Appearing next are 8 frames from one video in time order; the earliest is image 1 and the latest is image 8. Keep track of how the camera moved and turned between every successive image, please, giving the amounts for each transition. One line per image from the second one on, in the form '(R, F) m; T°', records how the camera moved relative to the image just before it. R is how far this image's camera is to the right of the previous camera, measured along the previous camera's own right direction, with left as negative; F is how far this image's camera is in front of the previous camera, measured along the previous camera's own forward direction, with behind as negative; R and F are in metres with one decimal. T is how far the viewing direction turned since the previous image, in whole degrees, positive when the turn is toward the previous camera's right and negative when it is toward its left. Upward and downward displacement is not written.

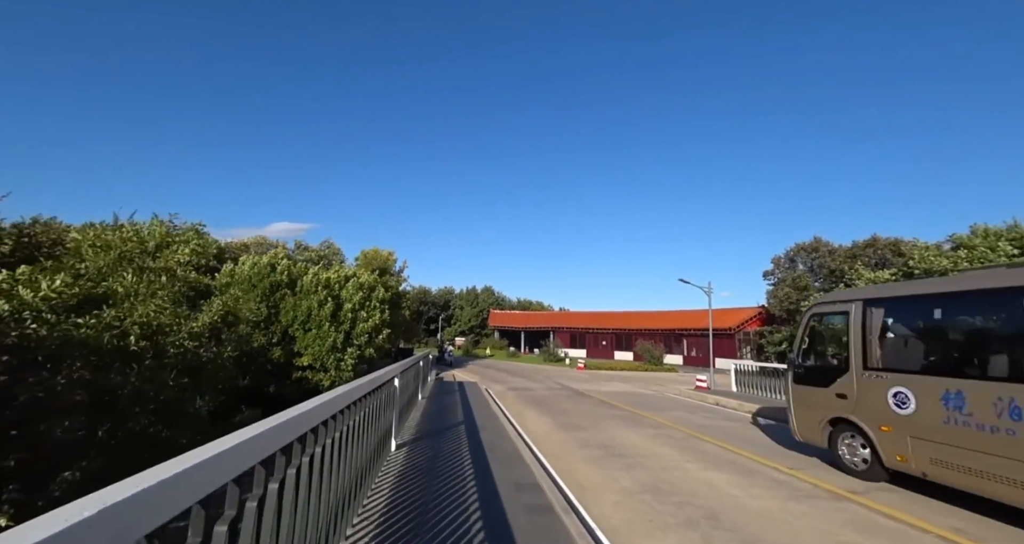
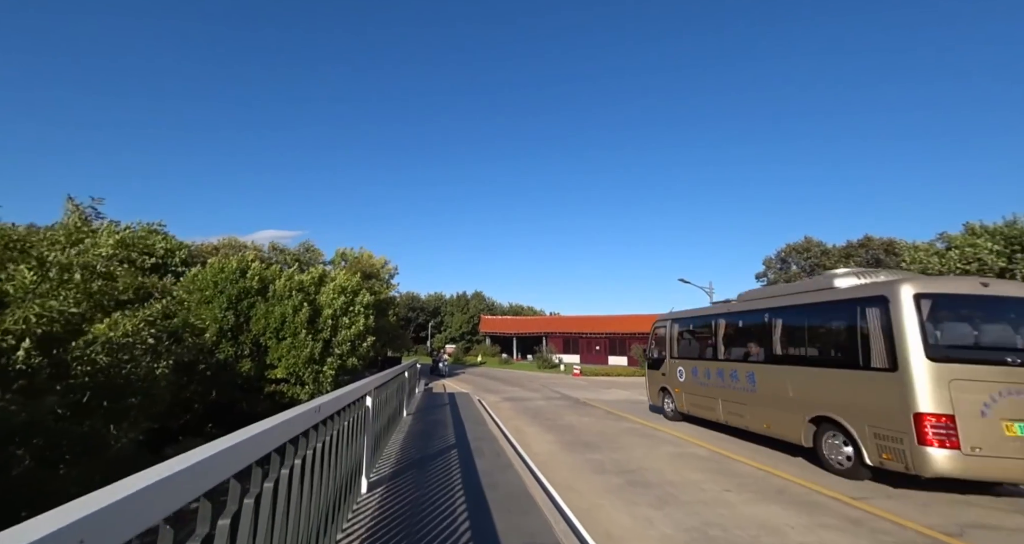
(-0.1, +1.3) m; +1°
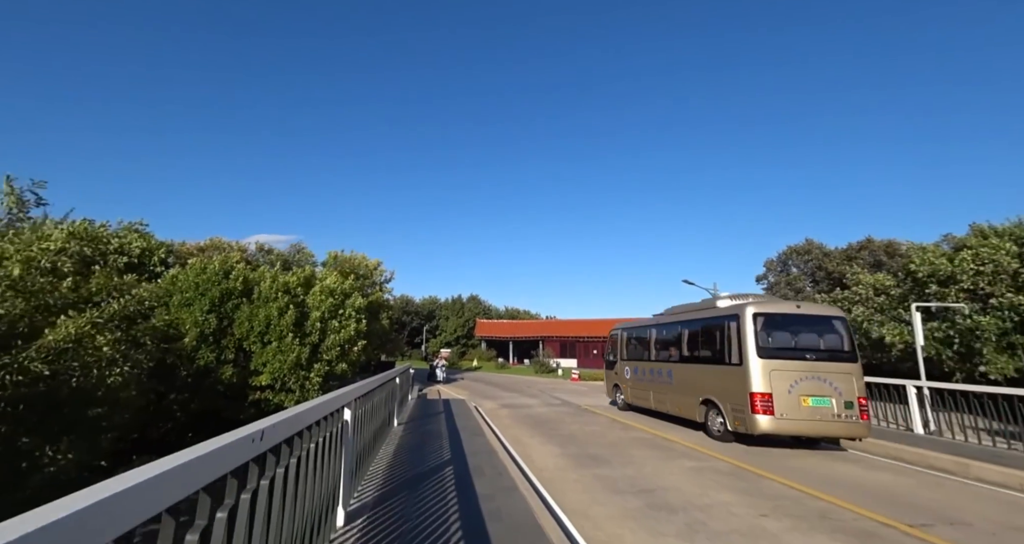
(-0.1, +0.8) m; +1°
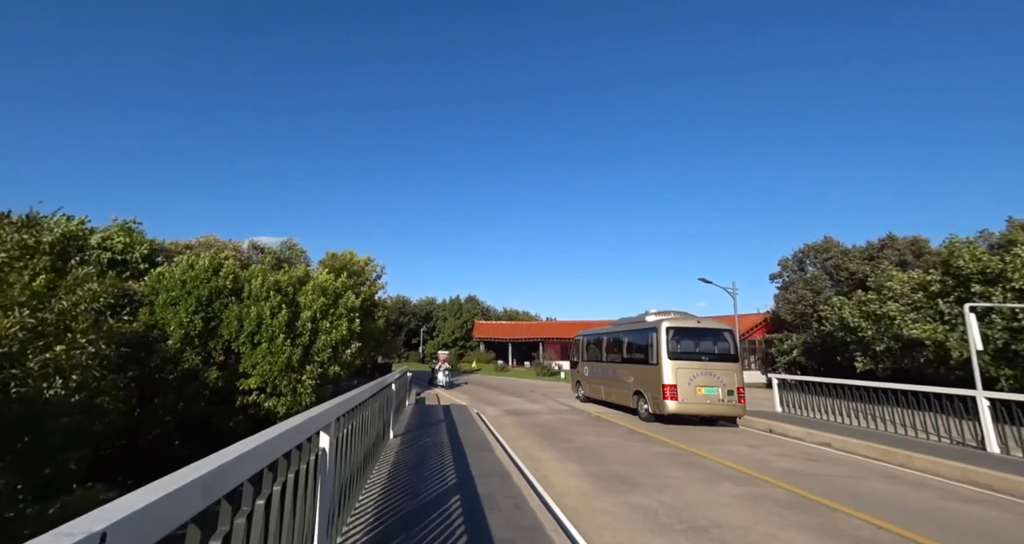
(-0.2, +1.1) m; 0°
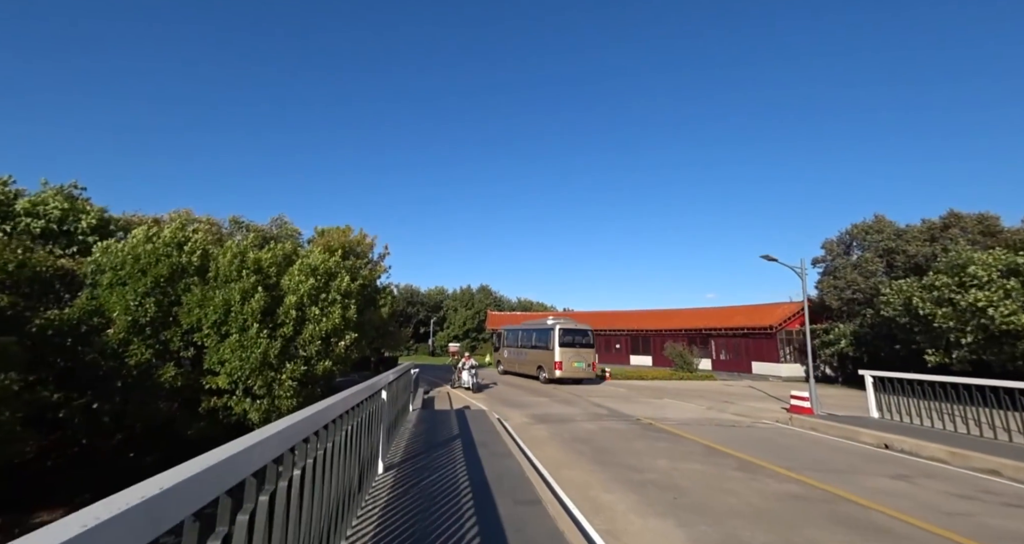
(-0.5, +2.9) m; -1°
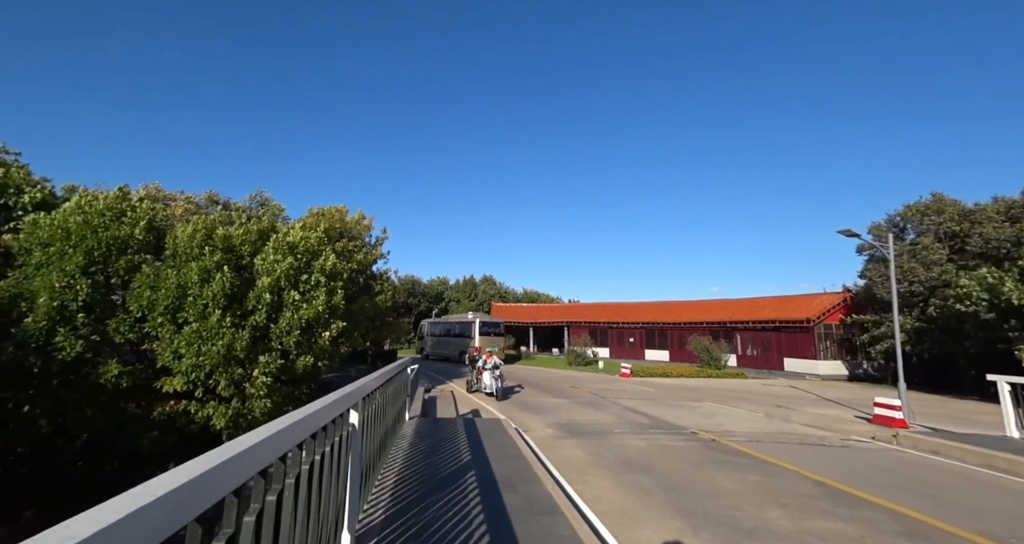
(-0.4, +2.6) m; -1°
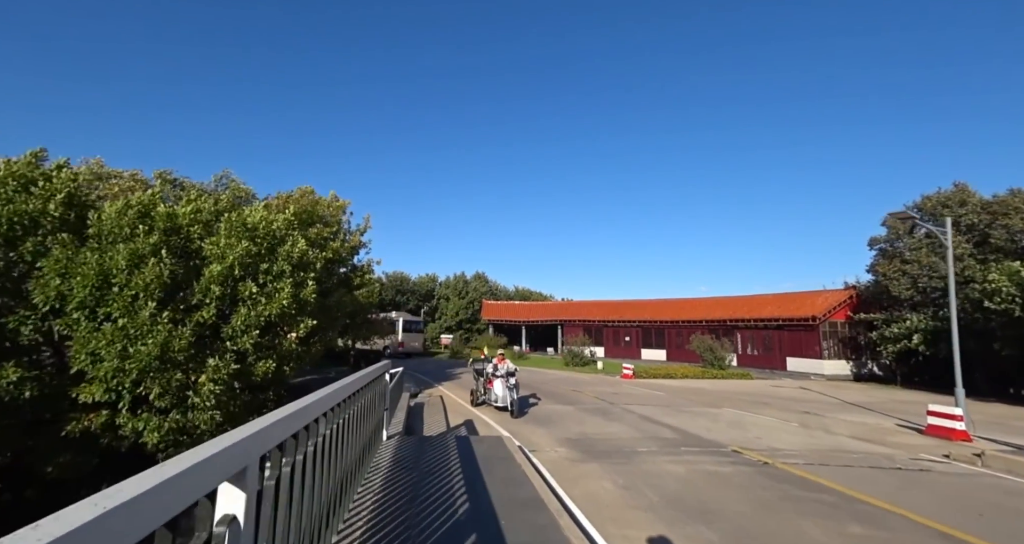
(-0.3, +1.8) m; +2°
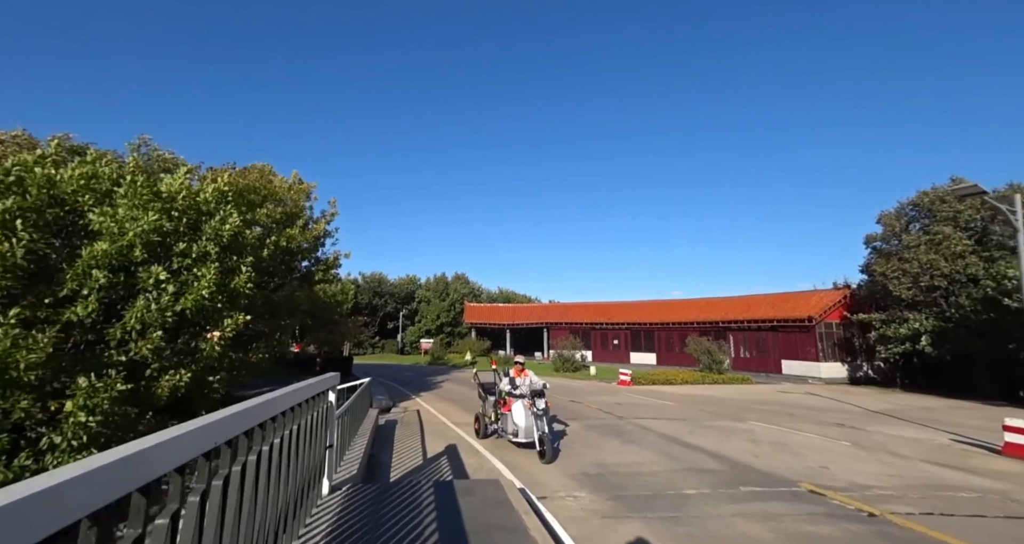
(-0.3, +2.2) m; +3°
